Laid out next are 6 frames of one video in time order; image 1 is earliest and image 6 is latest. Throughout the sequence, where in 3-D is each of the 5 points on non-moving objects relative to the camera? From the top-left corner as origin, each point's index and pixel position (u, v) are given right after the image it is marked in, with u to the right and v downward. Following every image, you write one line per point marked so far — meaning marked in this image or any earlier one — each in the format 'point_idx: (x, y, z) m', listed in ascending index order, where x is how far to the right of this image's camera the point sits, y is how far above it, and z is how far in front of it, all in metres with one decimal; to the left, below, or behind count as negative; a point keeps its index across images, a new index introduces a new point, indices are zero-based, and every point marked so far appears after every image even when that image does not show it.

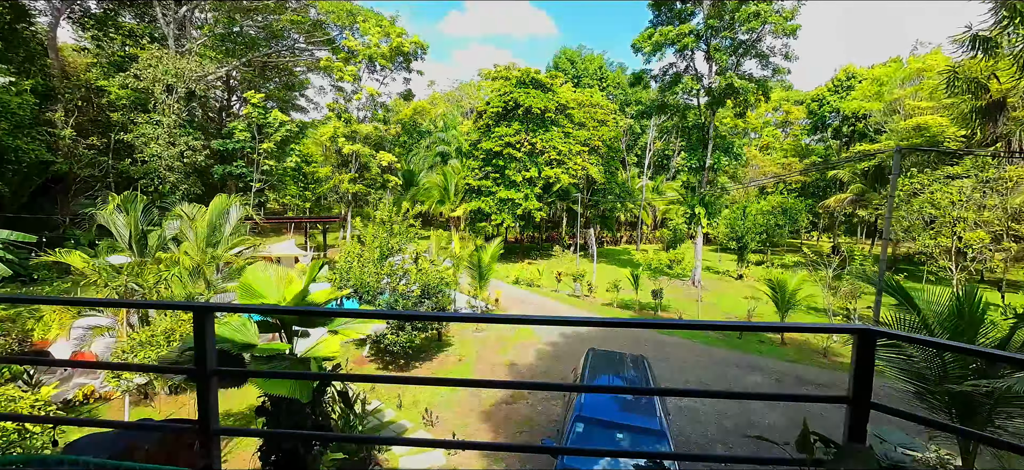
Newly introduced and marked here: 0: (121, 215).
0: (-6.6, +0.3, +6.7) m
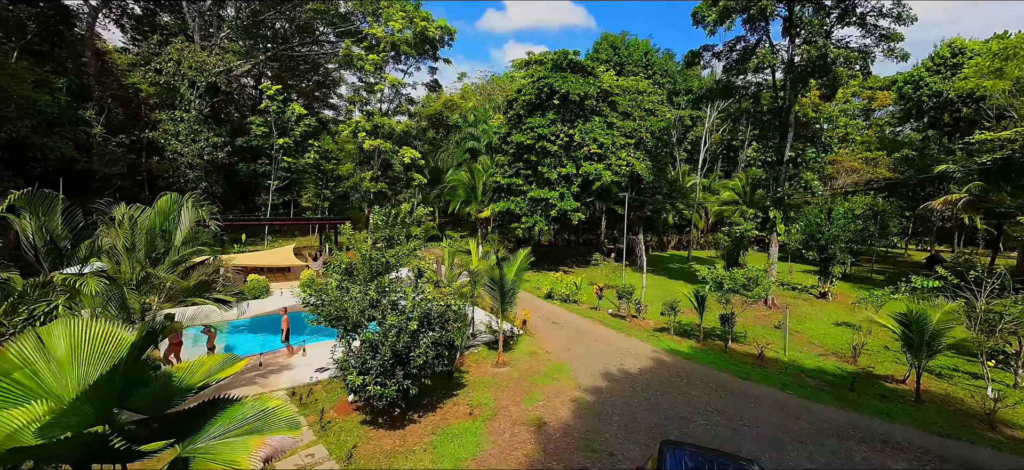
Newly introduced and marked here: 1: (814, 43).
0: (-6.2, +0.2, +5.1) m
1: (+9.6, +6.1, +12.5) m
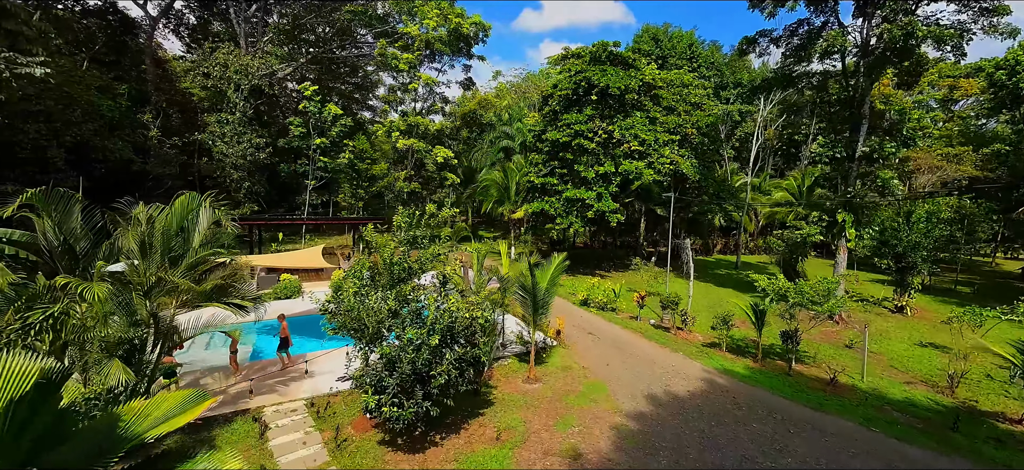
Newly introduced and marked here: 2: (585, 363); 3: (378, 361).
0: (-5.8, +0.2, +4.9) m
1: (+10.7, +6.0, +10.9) m
2: (+1.6, -2.8, +8.4) m
3: (-1.8, -1.7, +5.3) m
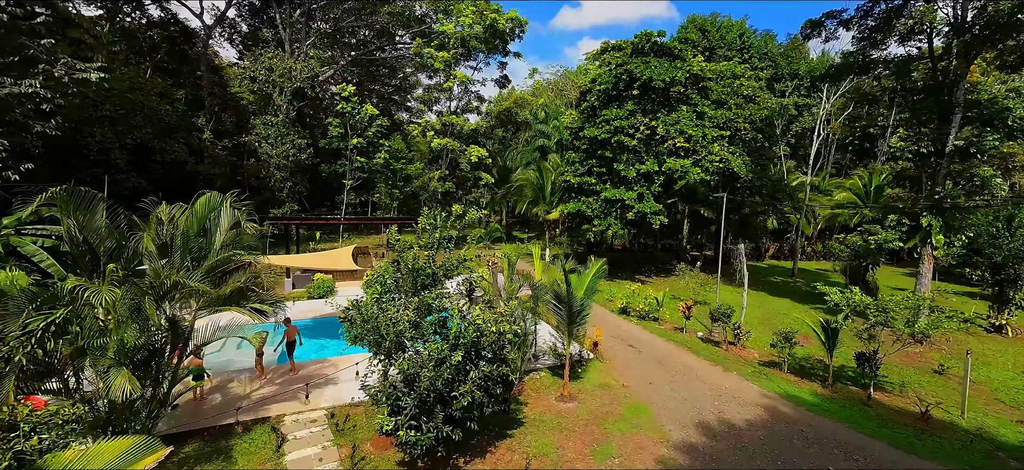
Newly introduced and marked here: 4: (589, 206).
0: (-5.4, +0.2, +4.8) m
1: (+11.6, +5.8, +9.3) m
2: (+2.2, -2.8, +7.6) m
3: (-1.4, -1.7, +4.8) m
4: (+3.2, +1.2, +16.1) m
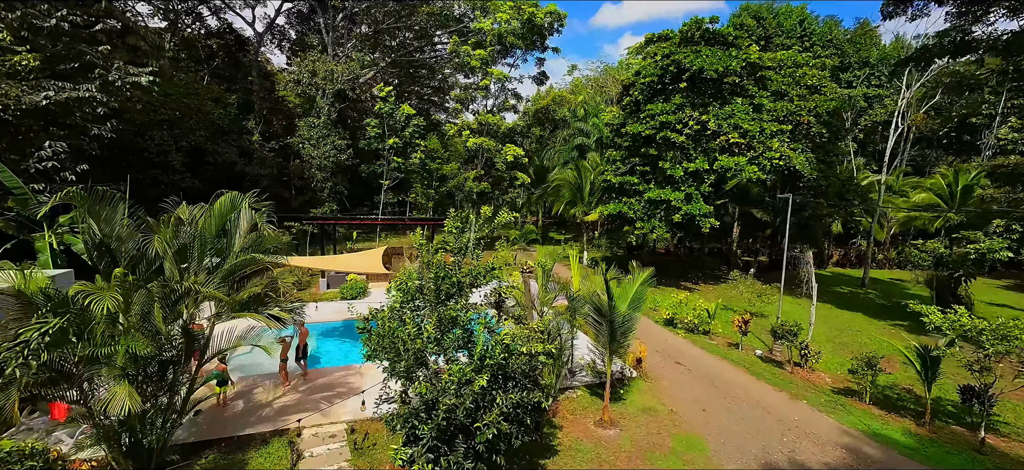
0: (-5.0, +0.1, +4.7) m
1: (+12.4, +5.6, +7.5) m
2: (+2.8, -2.9, +6.8) m
3: (-1.1, -1.8, +4.3) m
4: (+4.6, +1.1, +15.1) m
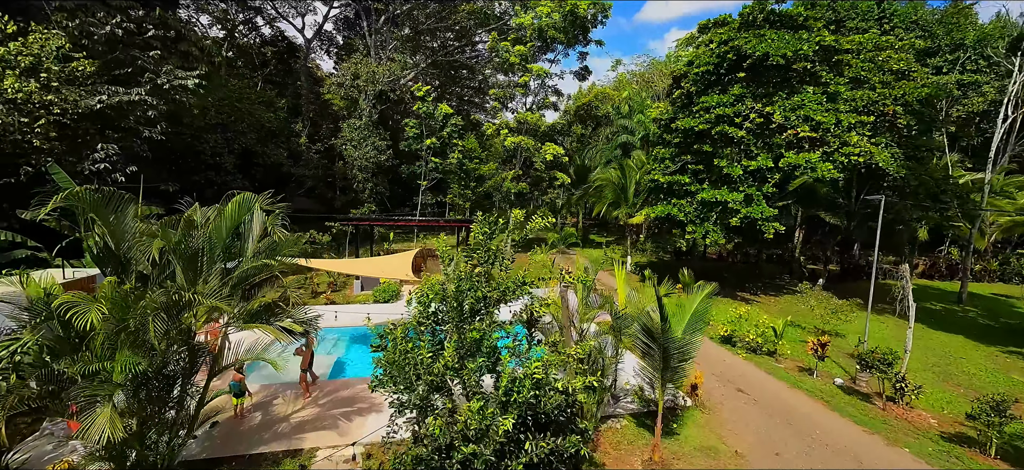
0: (-4.6, +0.1, +4.4) m
1: (+13.0, +5.3, +5.5) m
2: (+3.3, -3.1, +5.7) m
3: (-0.8, -1.9, +3.7) m
4: (+6.0, +0.9, +13.8) m
